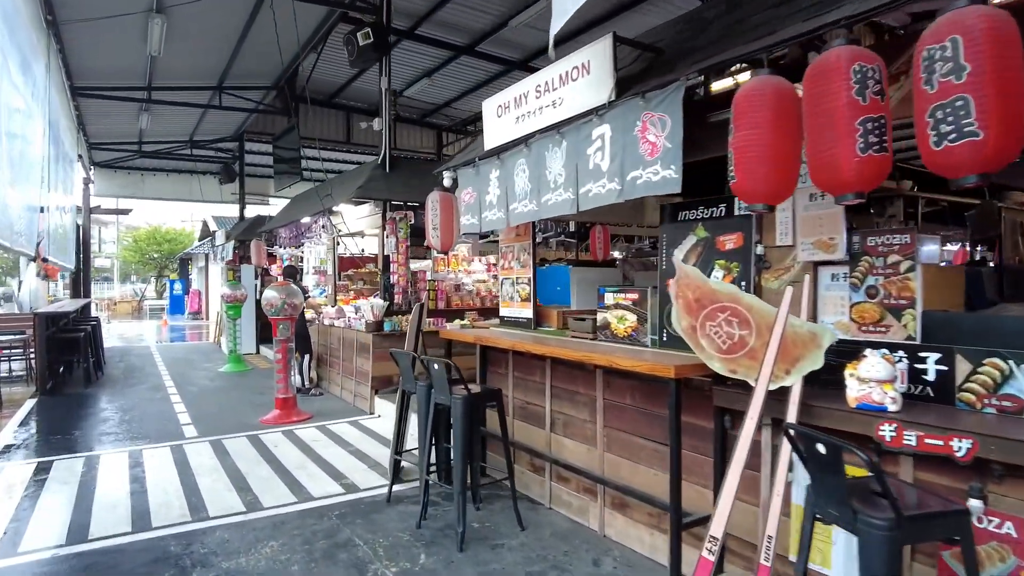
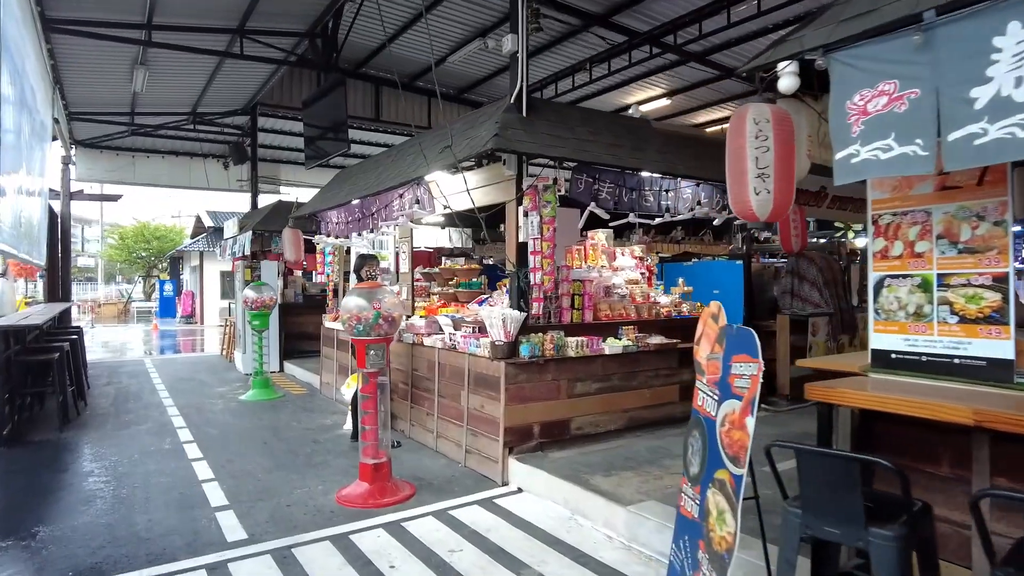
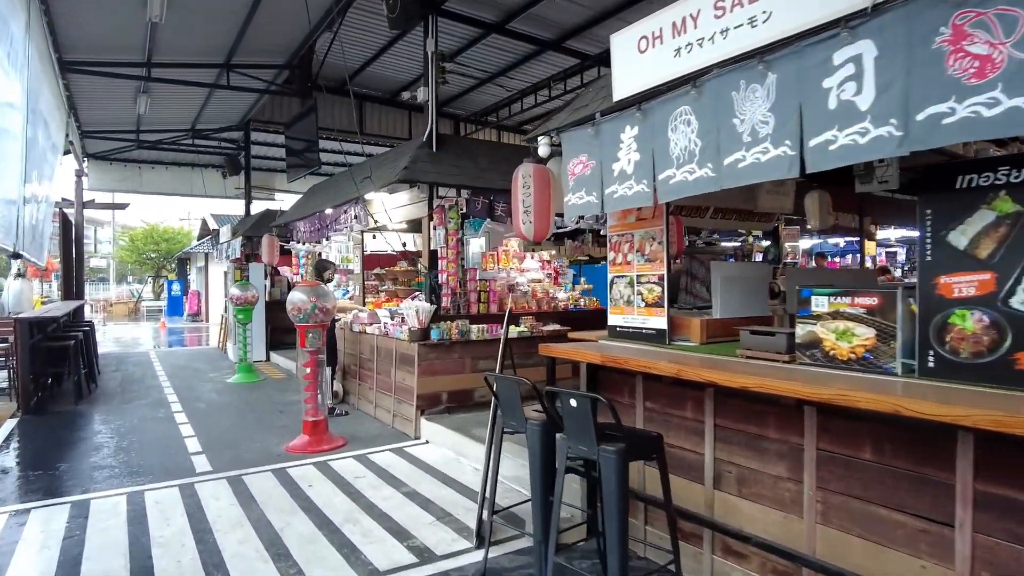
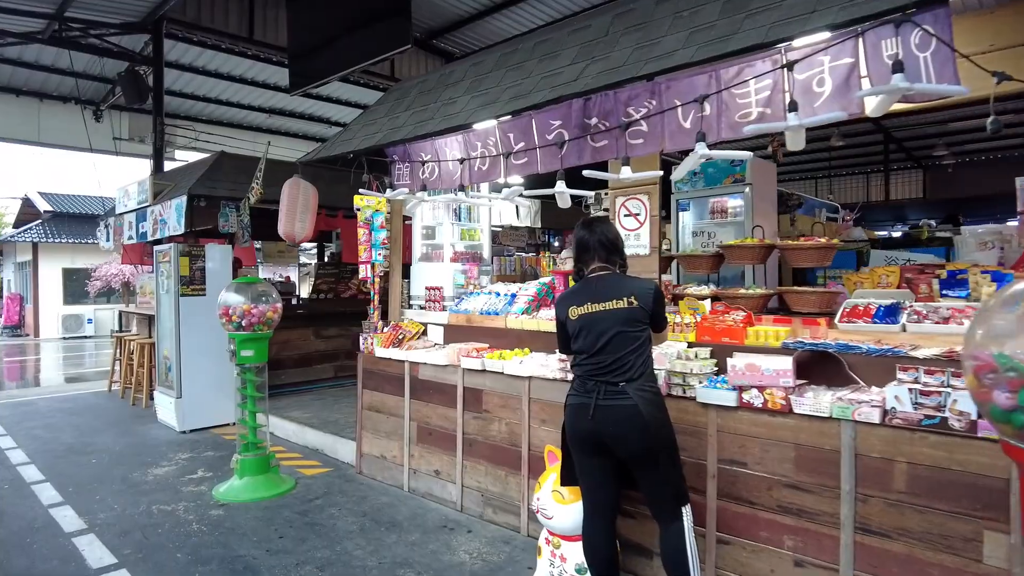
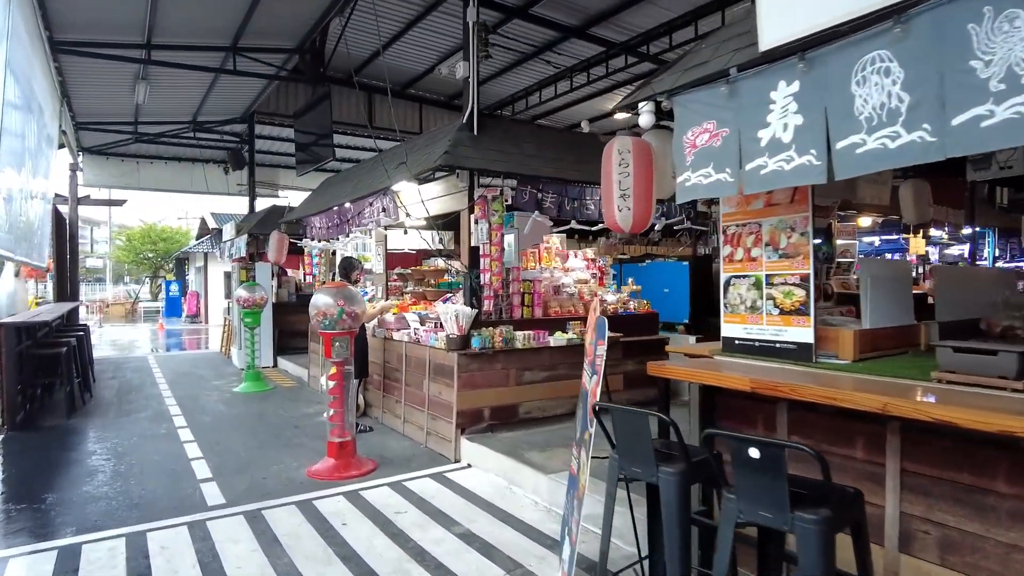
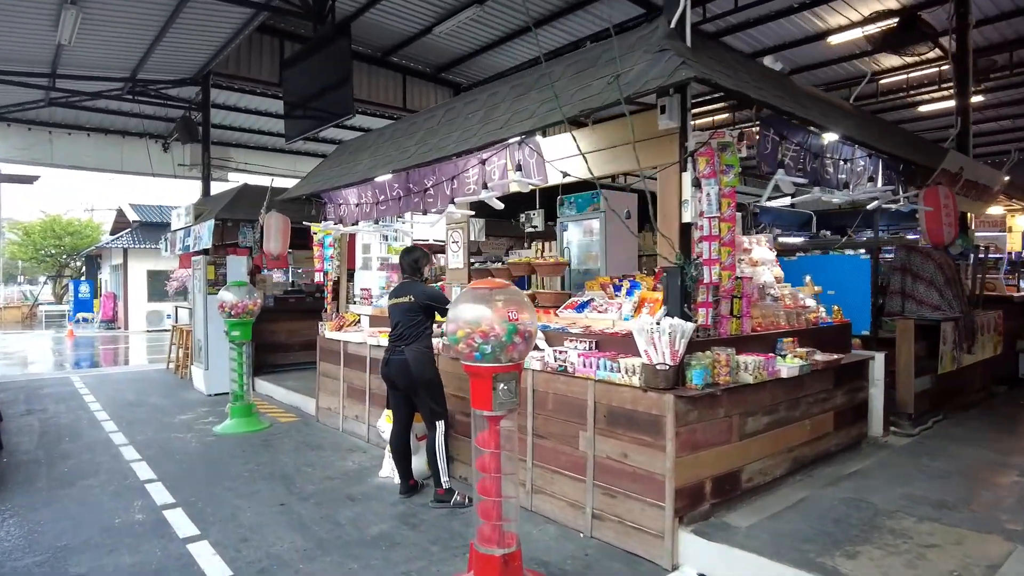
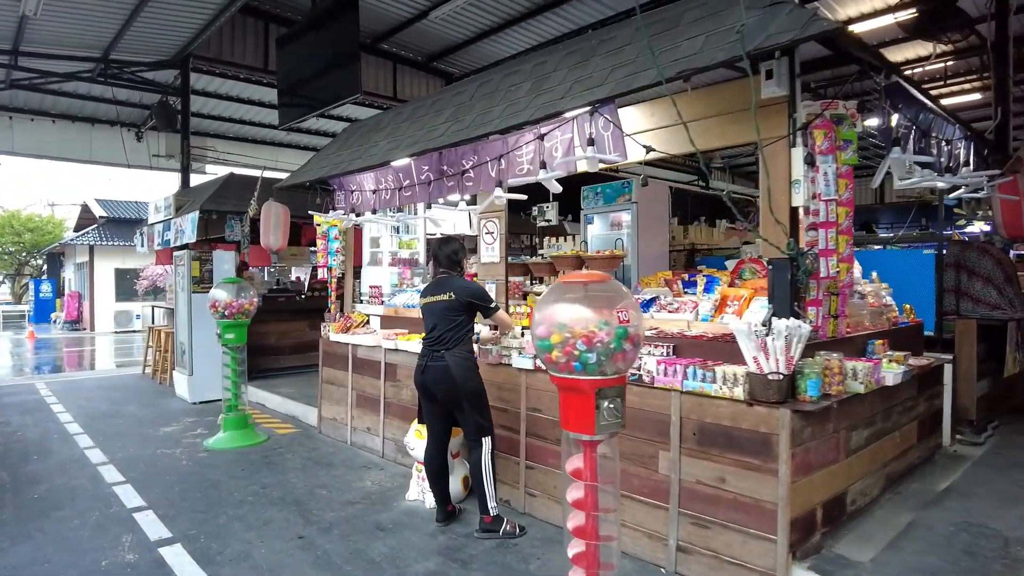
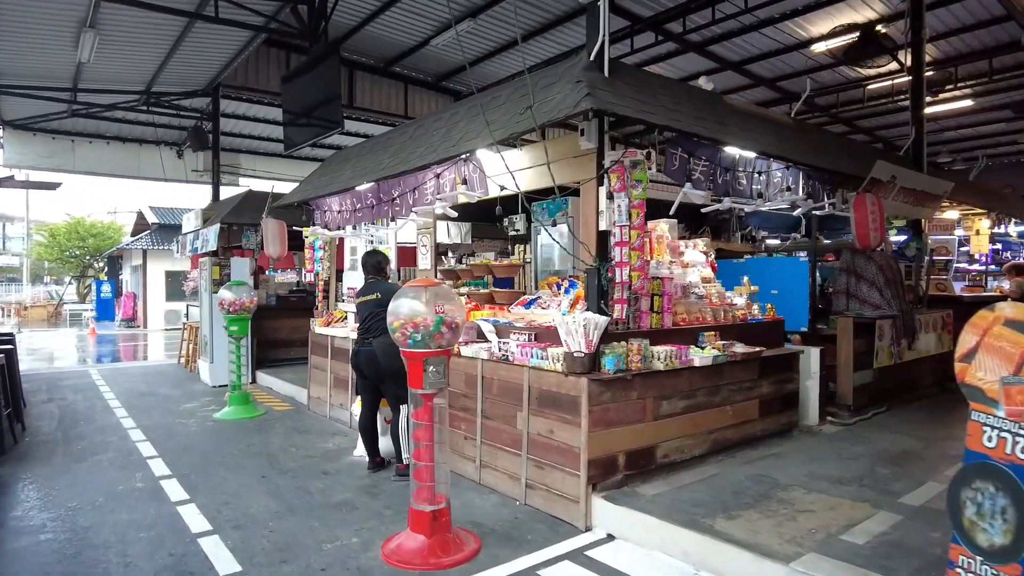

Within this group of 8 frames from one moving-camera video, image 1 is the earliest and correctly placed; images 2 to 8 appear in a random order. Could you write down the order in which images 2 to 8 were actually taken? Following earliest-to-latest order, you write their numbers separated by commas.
3, 5, 2, 8, 6, 7, 4
